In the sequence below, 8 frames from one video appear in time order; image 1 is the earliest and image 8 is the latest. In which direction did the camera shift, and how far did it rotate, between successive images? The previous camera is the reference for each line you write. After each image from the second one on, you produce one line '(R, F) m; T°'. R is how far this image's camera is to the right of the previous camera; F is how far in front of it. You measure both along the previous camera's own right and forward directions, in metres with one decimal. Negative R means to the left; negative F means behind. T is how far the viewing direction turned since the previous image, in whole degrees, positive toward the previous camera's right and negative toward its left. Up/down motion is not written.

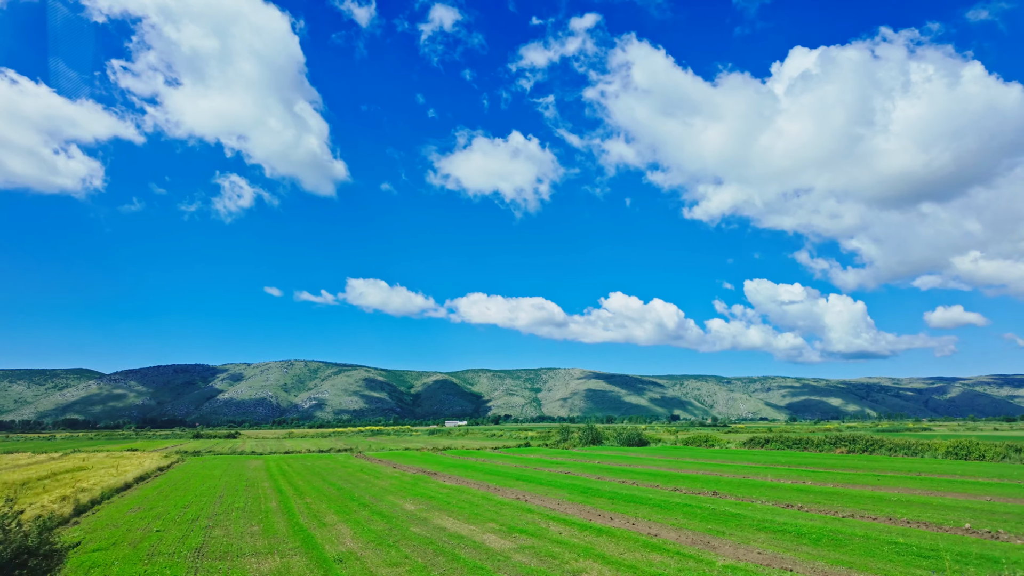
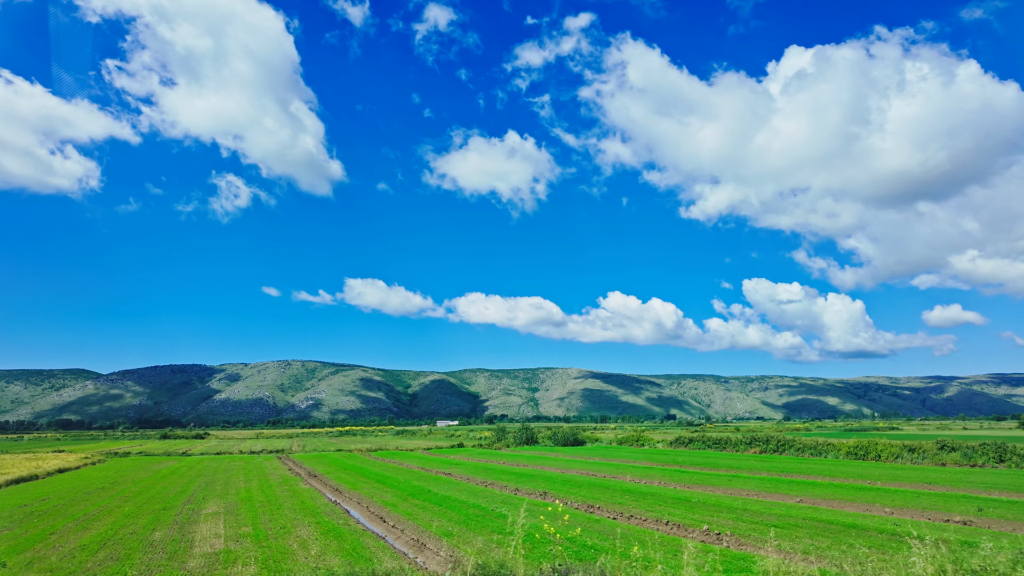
(+12.4, +0.2) m; 0°
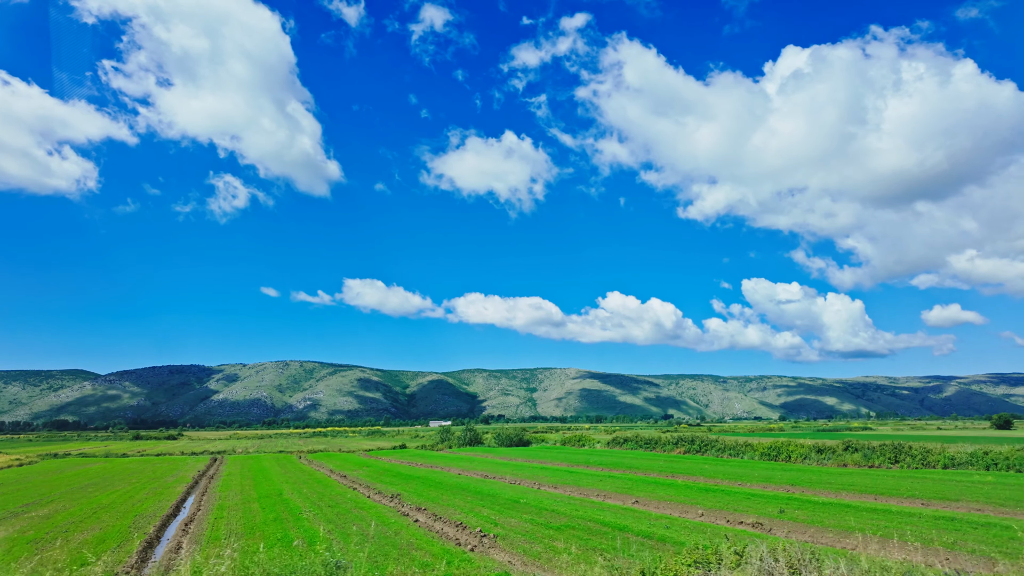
(+10.6, +0.1) m; 0°
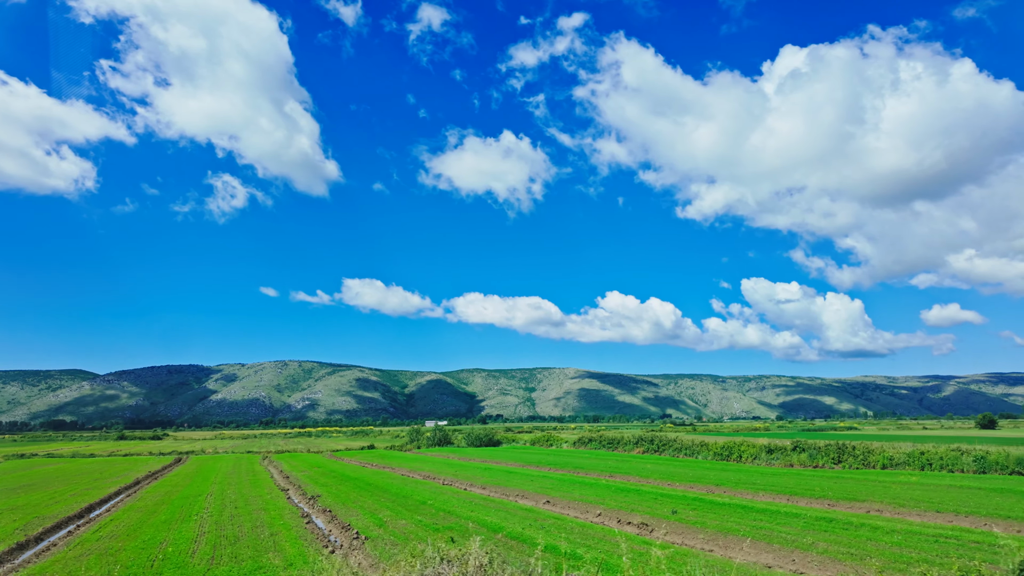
(+5.7, 0.0) m; 0°
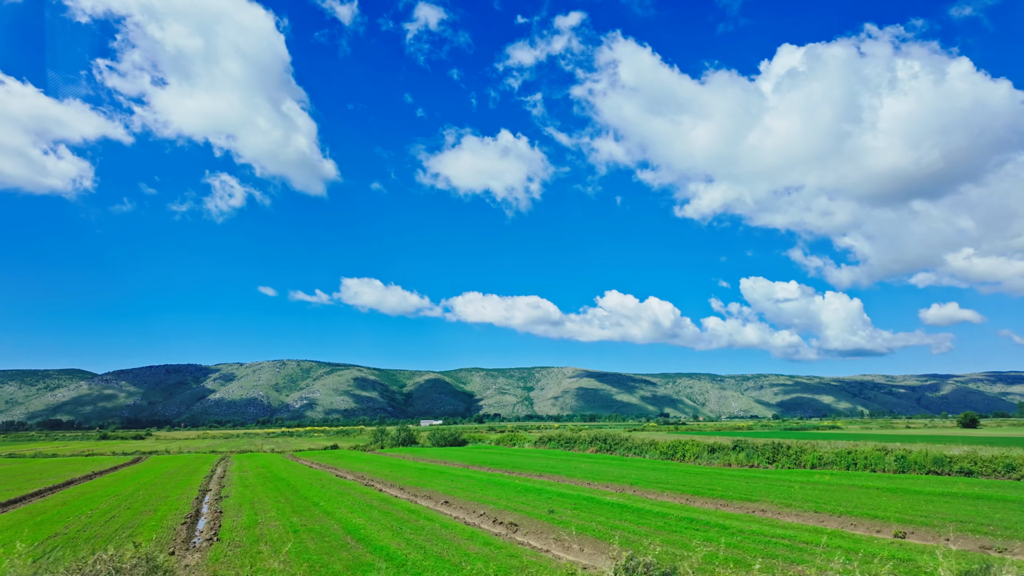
(+6.5, 0.0) m; 0°
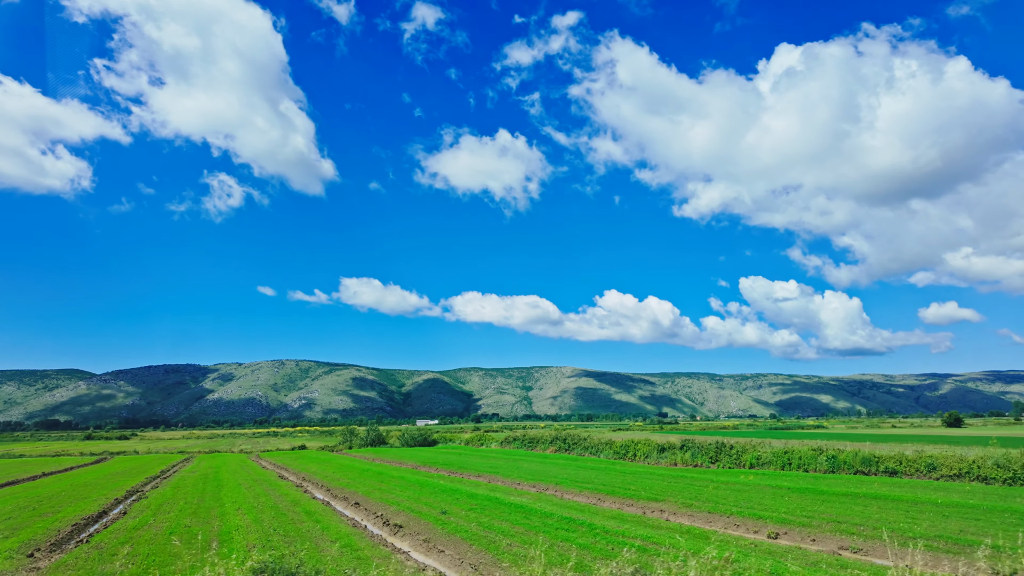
(+5.8, 0.0) m; 0°
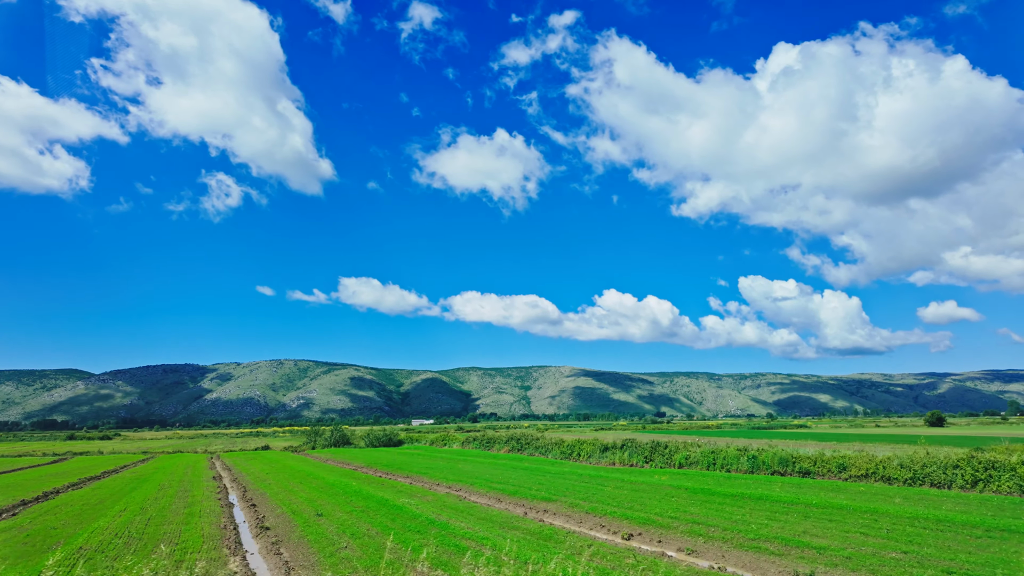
(+6.6, -0.1) m; 0°
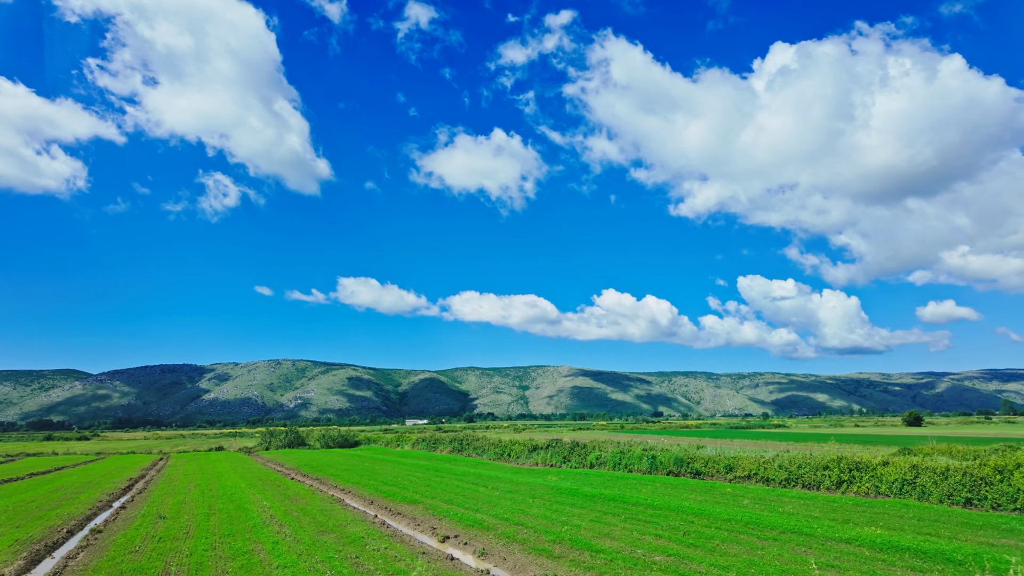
(+8.3, -0.3) m; 0°
